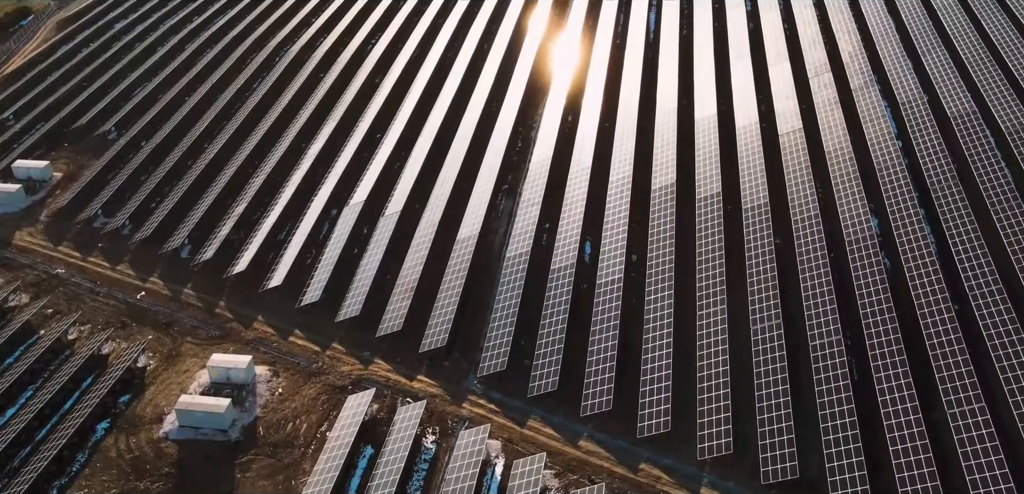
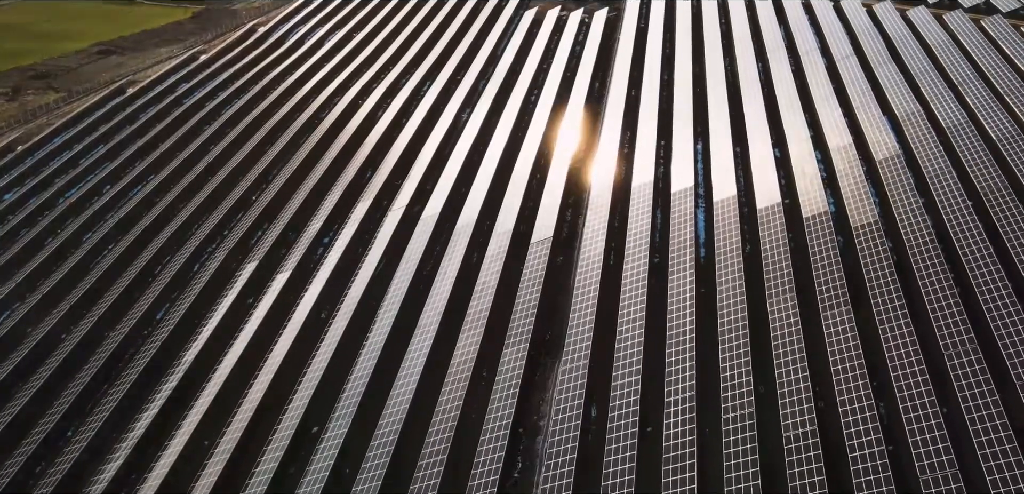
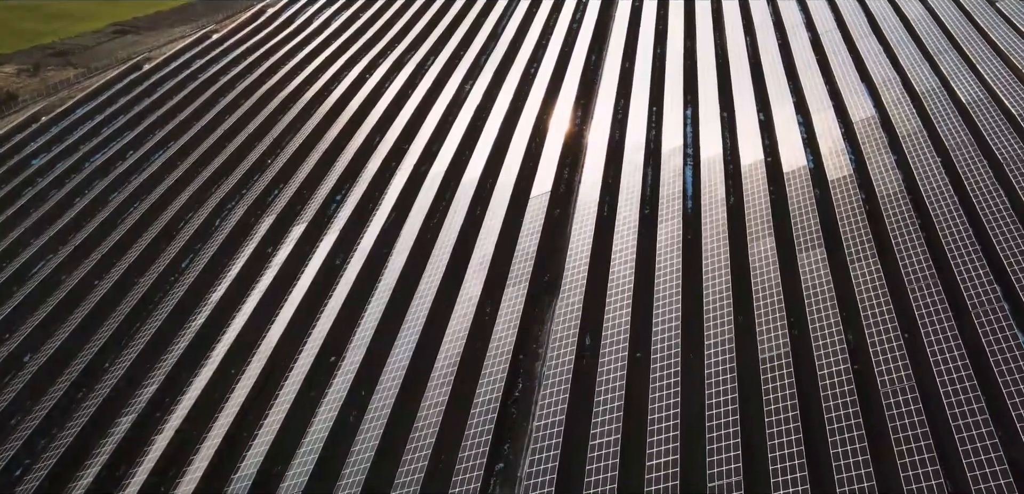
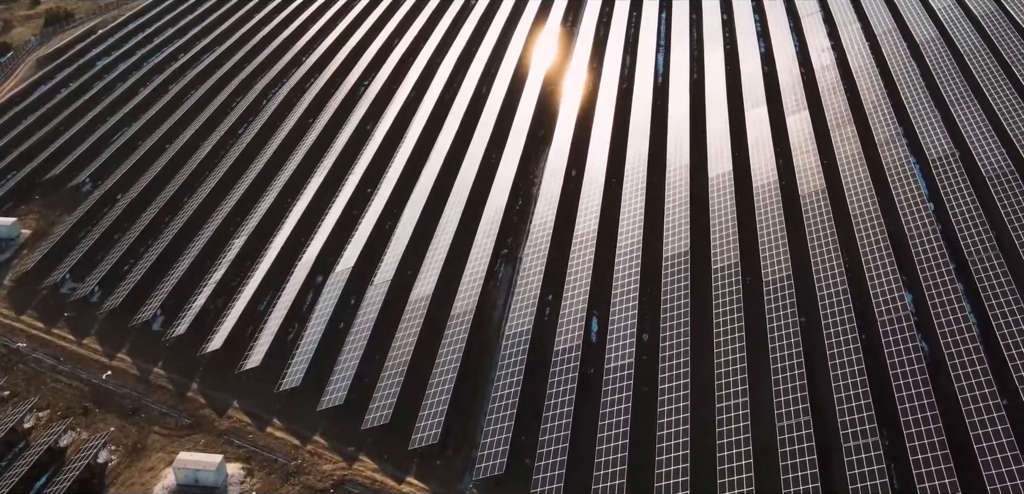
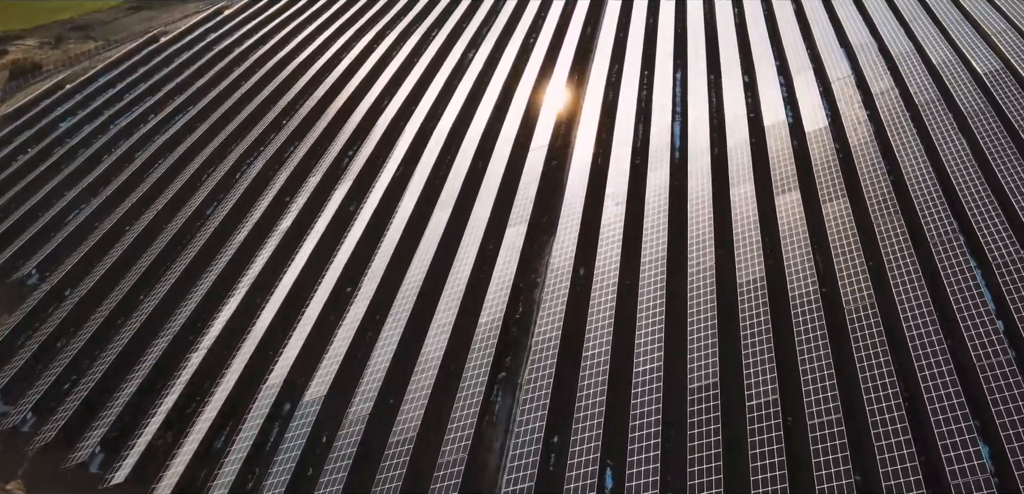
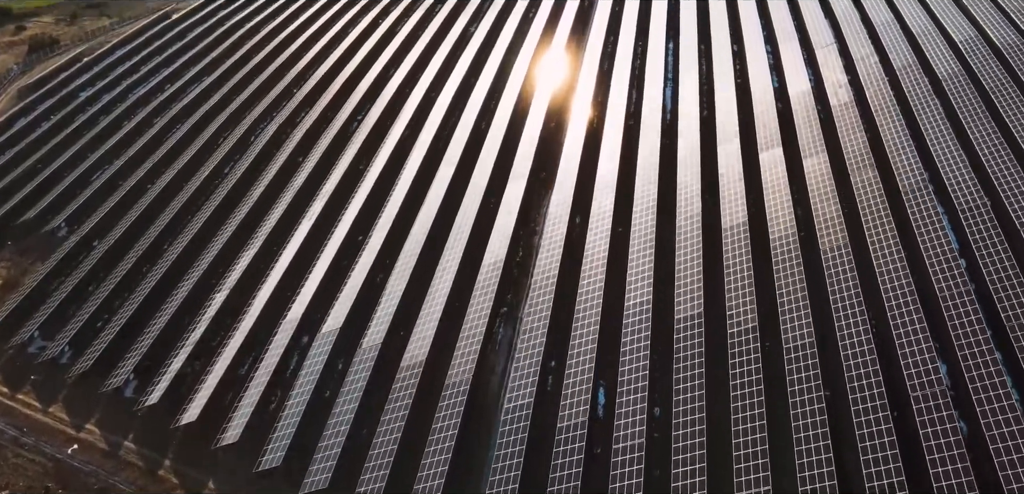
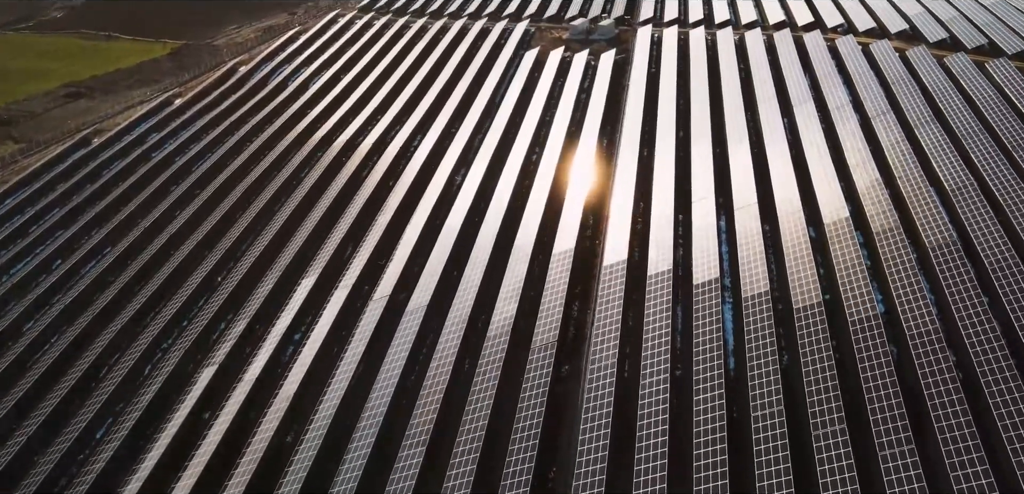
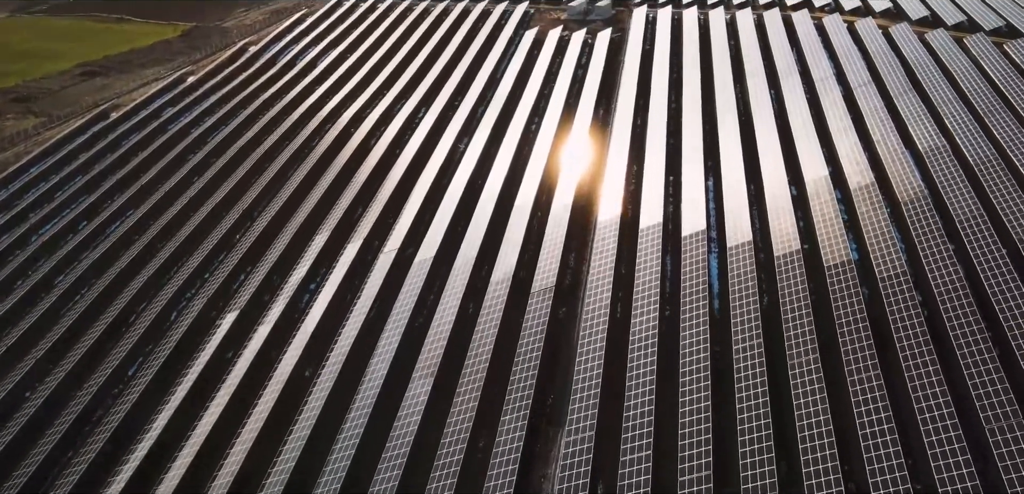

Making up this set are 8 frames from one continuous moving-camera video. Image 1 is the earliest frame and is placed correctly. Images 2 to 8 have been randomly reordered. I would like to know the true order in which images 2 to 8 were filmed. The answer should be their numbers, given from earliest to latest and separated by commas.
4, 6, 5, 3, 2, 8, 7
